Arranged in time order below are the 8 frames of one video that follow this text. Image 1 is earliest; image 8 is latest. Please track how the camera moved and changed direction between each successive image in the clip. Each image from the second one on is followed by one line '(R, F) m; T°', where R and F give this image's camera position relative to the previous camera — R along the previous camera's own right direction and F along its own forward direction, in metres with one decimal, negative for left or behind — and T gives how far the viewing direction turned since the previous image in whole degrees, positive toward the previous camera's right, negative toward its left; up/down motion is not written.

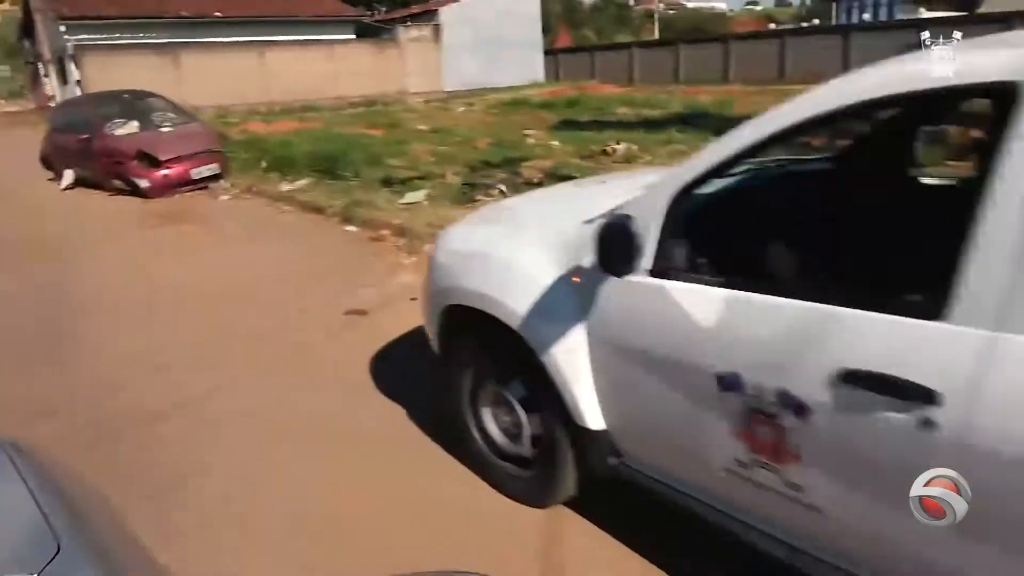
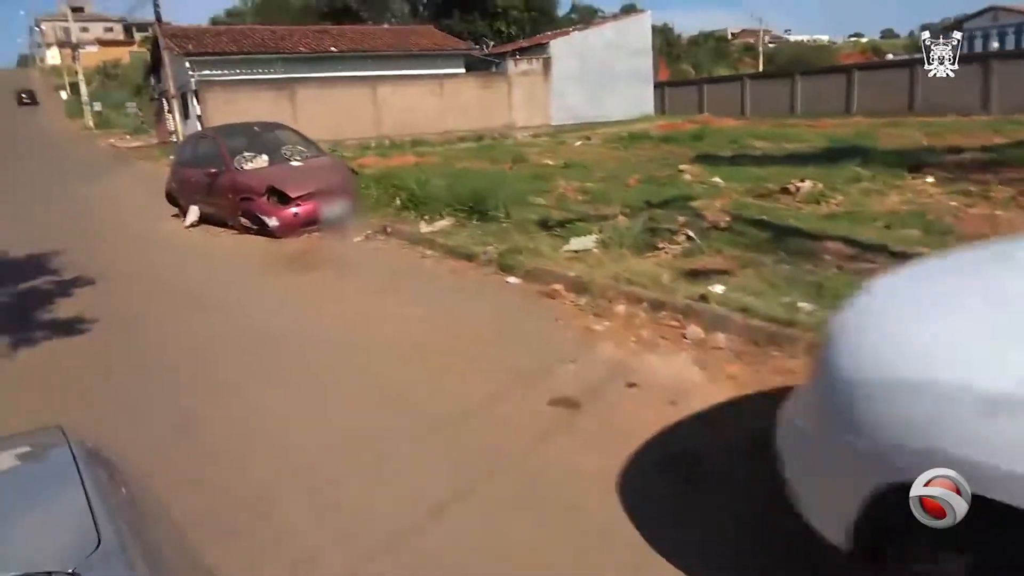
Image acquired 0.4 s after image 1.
(-1.2, +1.7) m; -6°
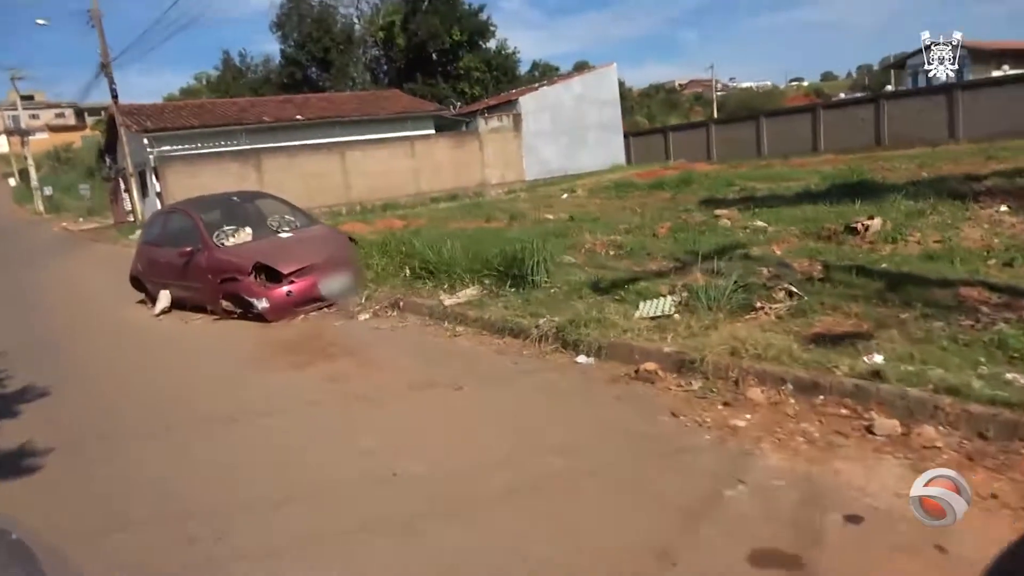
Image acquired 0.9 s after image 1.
(-1.0, +1.8) m; +3°
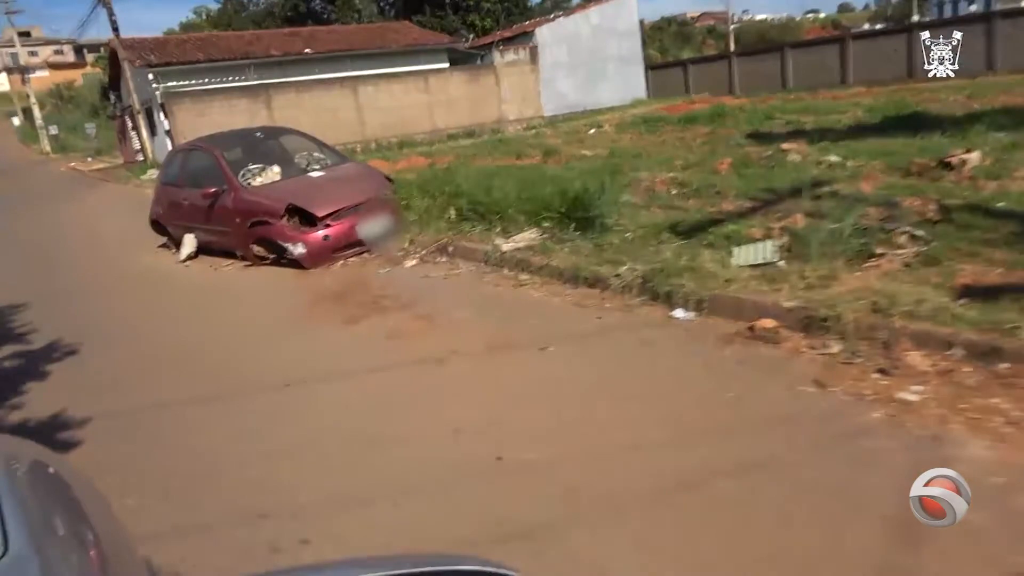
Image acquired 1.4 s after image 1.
(-0.7, +0.9) m; 0°
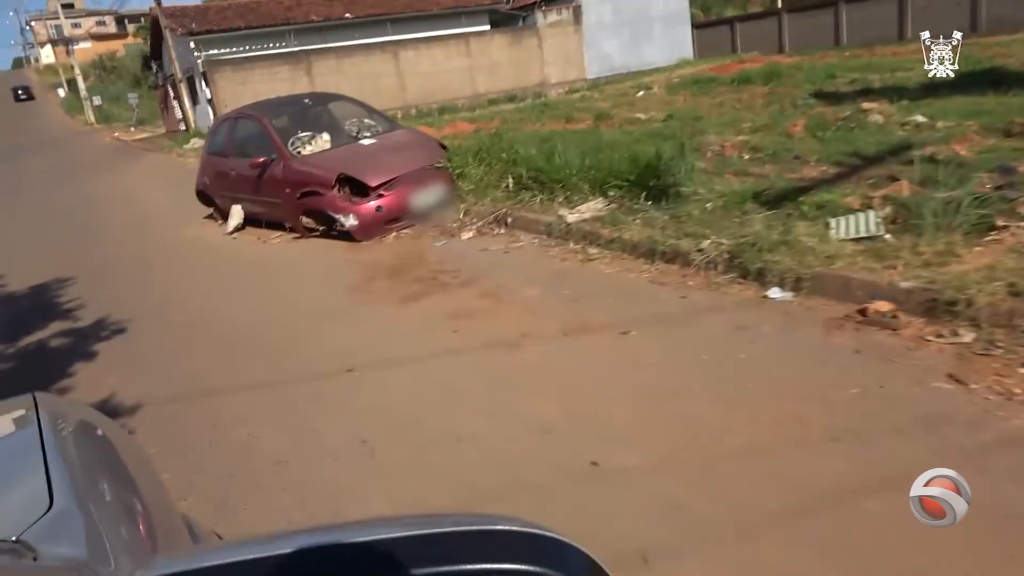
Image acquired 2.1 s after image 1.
(-0.3, +0.5) m; -3°
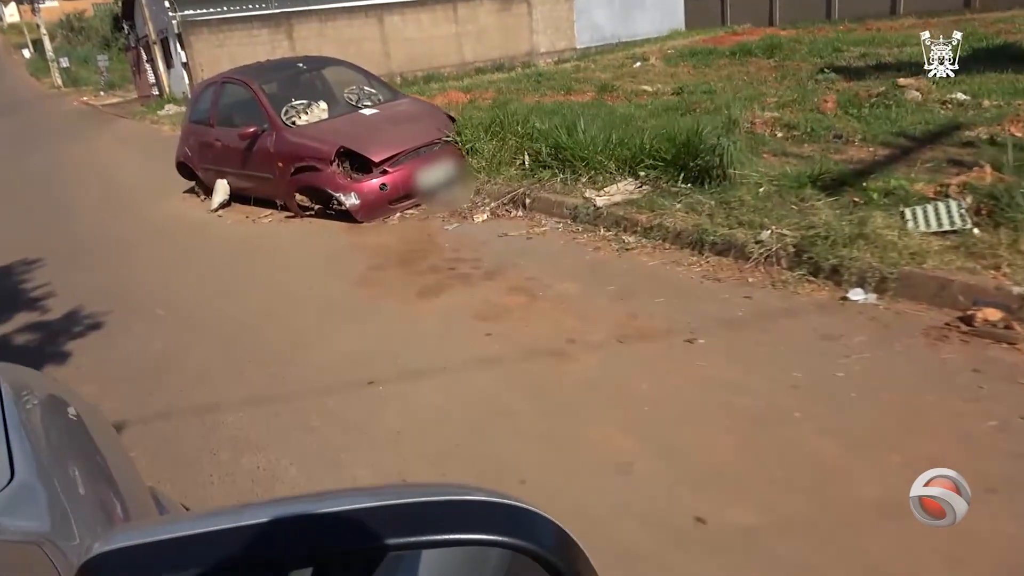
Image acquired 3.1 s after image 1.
(-0.5, +0.8) m; +2°
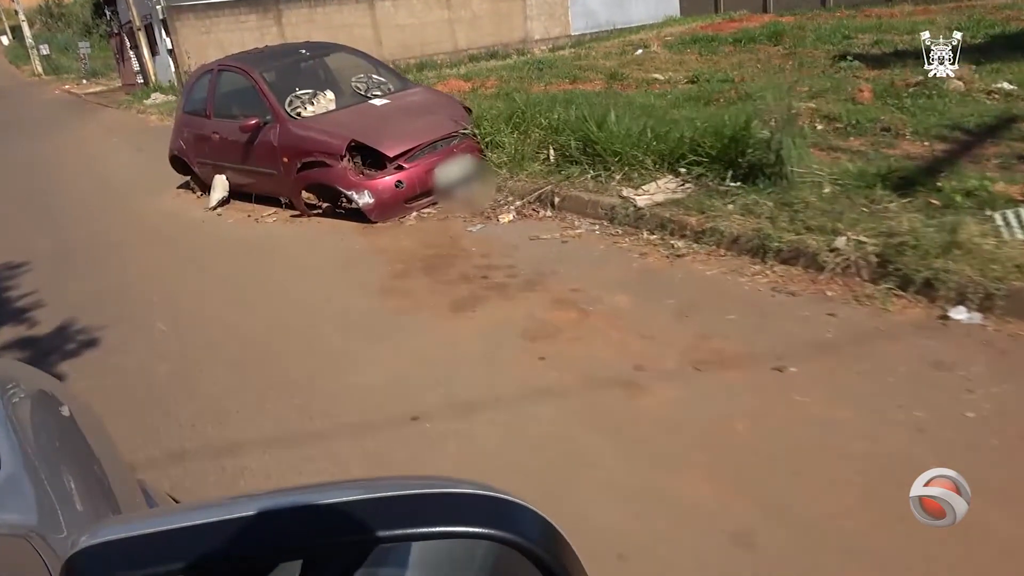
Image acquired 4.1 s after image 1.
(-0.4, +0.6) m; +1°
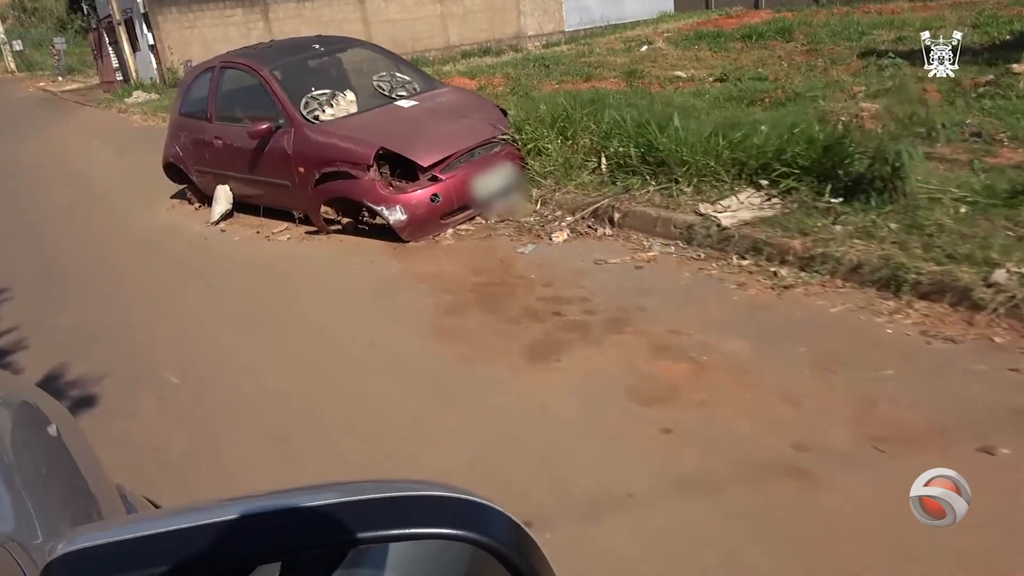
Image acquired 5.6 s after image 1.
(-0.7, +1.0) m; +1°
